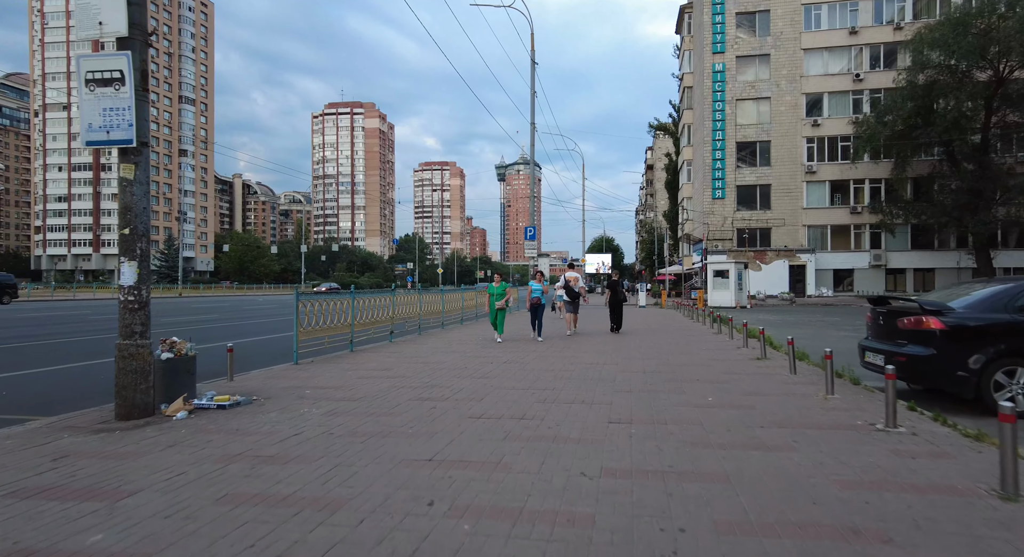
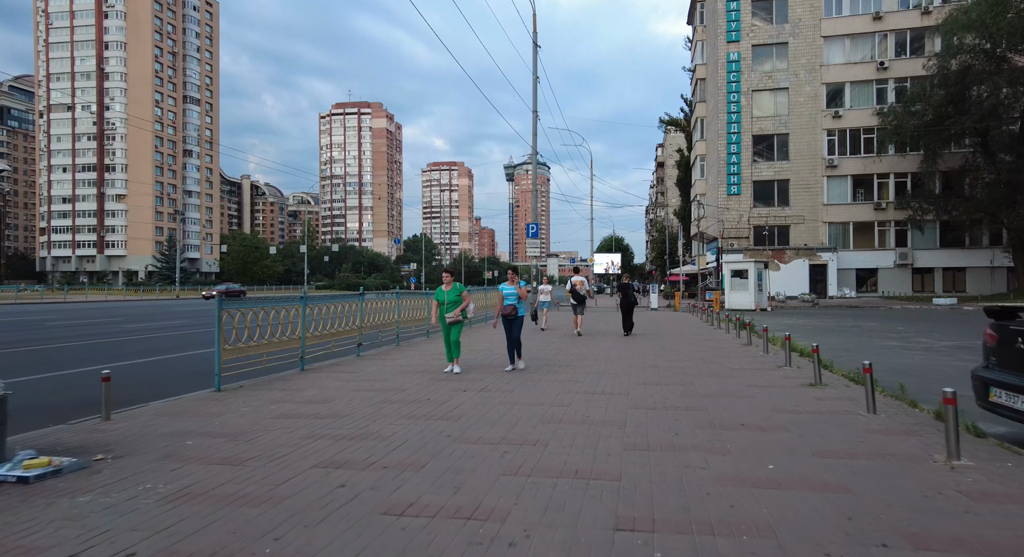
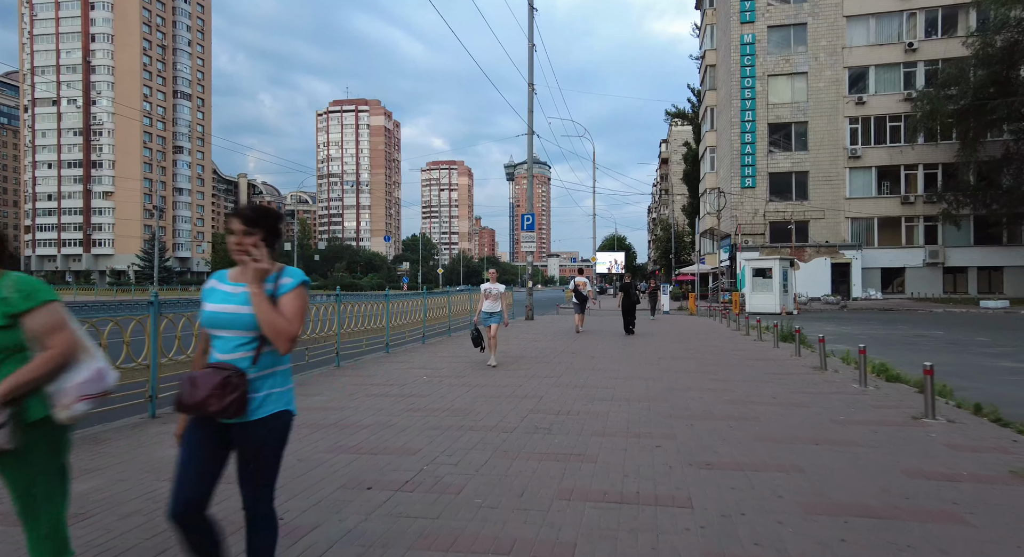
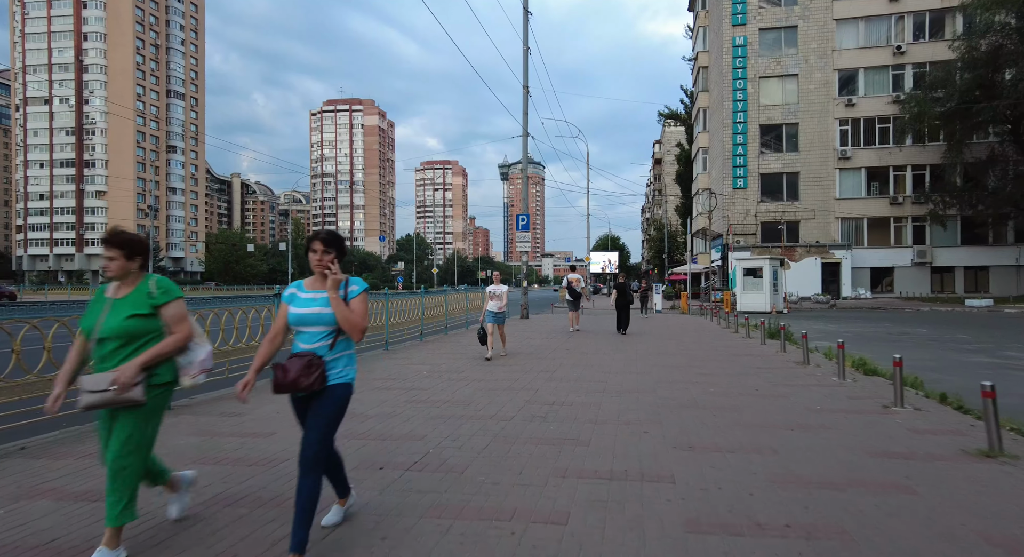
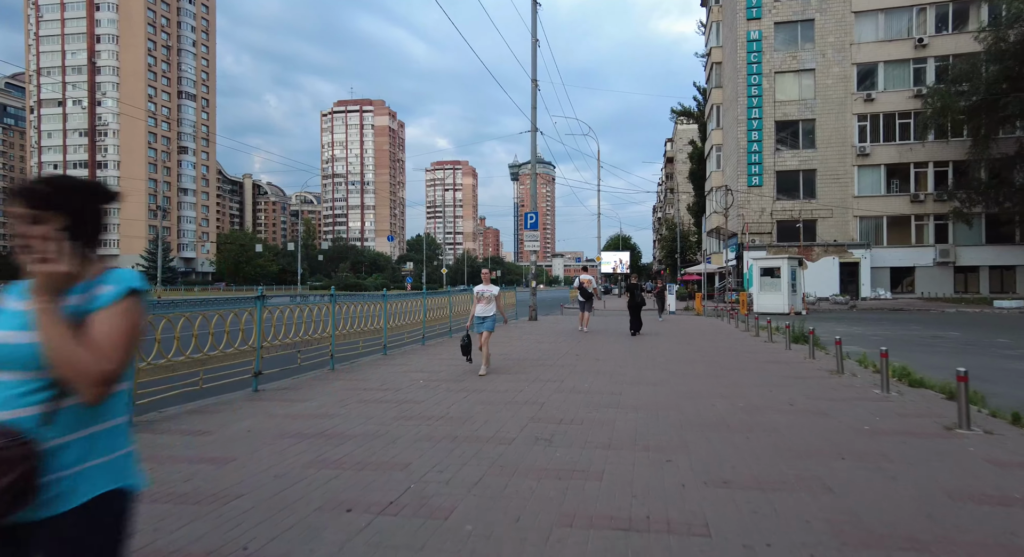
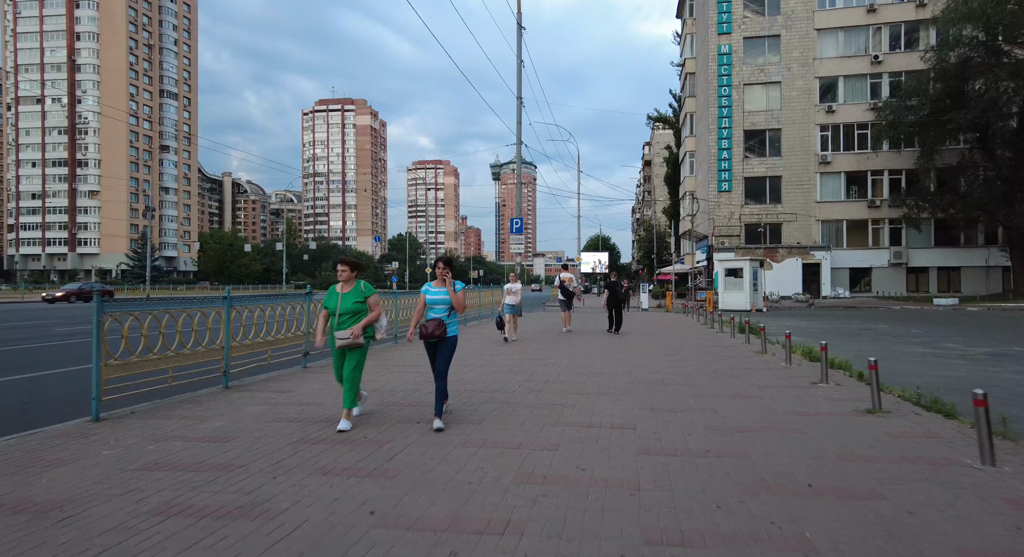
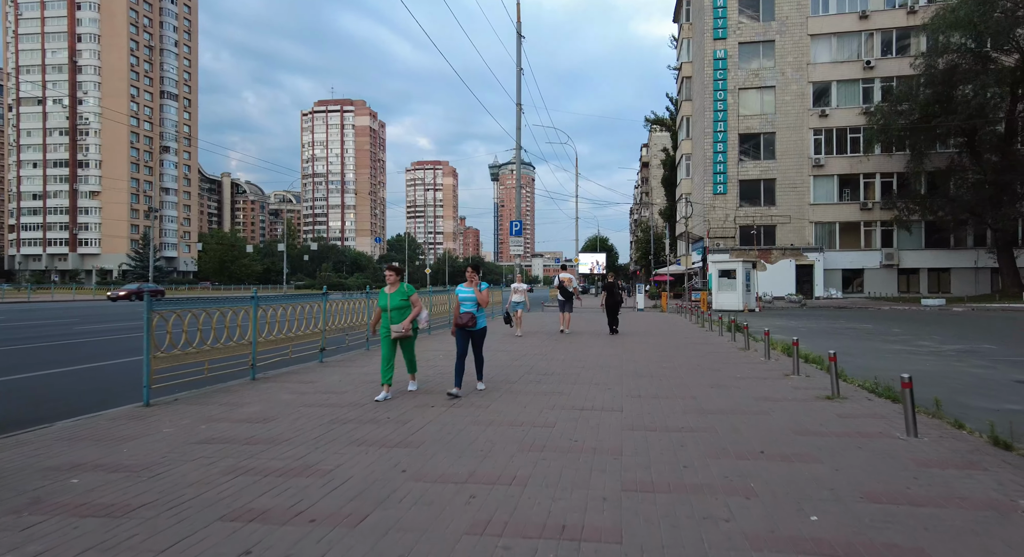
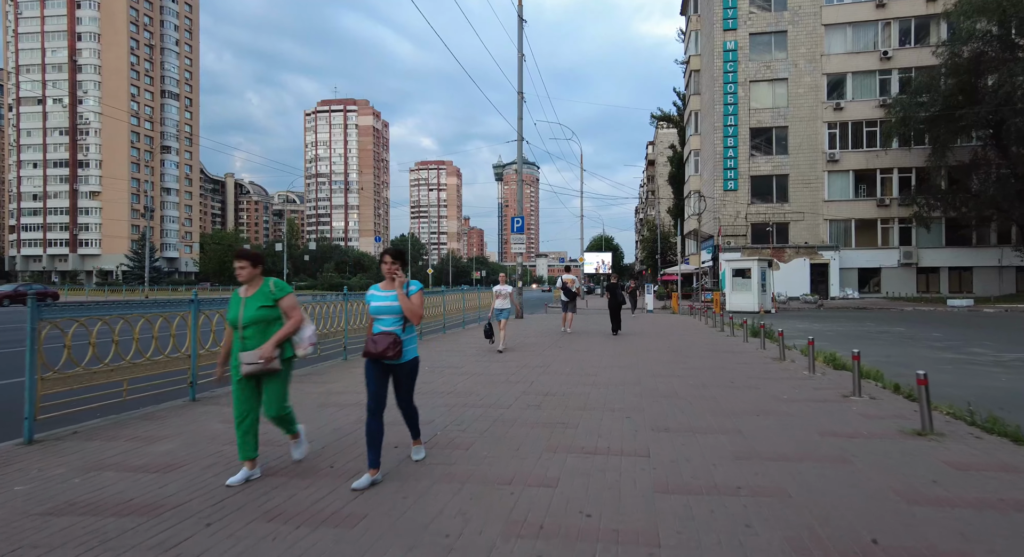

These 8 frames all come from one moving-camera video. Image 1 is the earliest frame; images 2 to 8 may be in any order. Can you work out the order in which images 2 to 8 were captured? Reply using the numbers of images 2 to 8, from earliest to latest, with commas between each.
2, 7, 6, 8, 4, 3, 5
